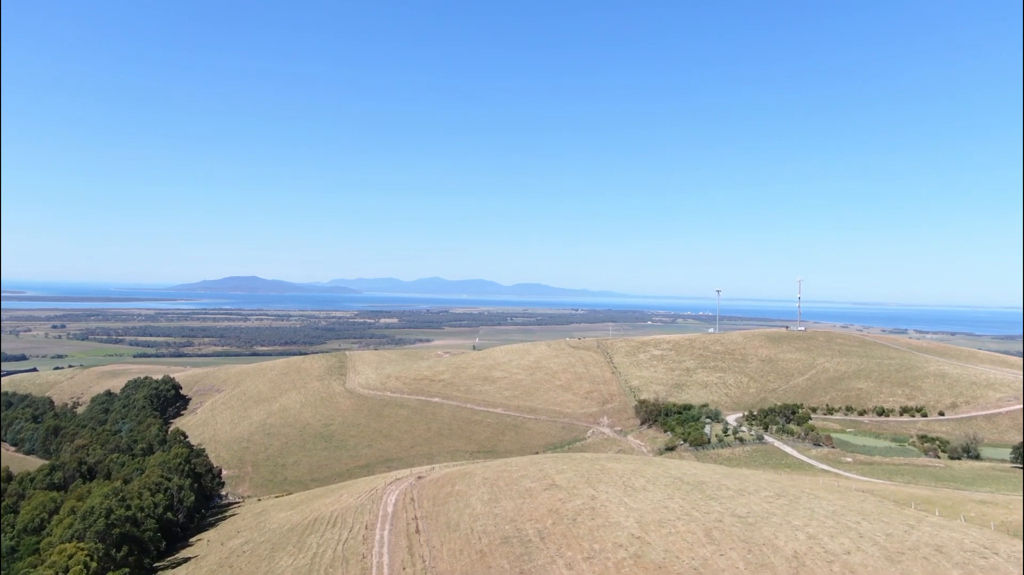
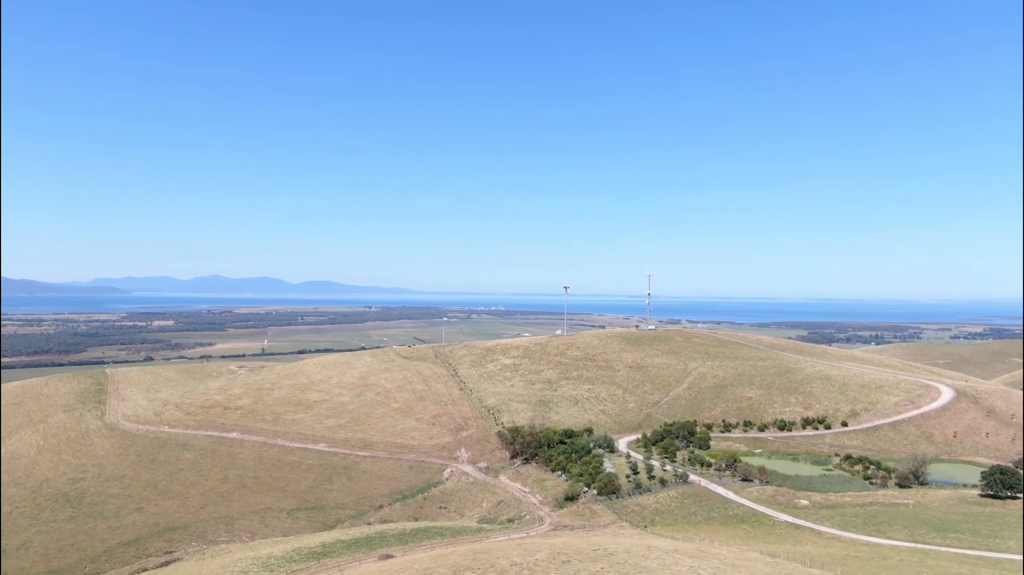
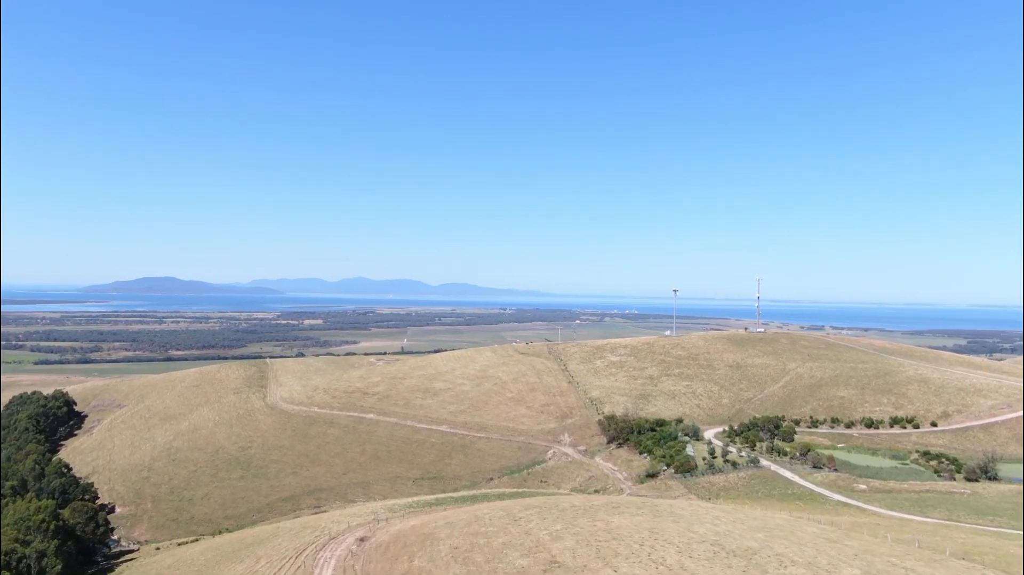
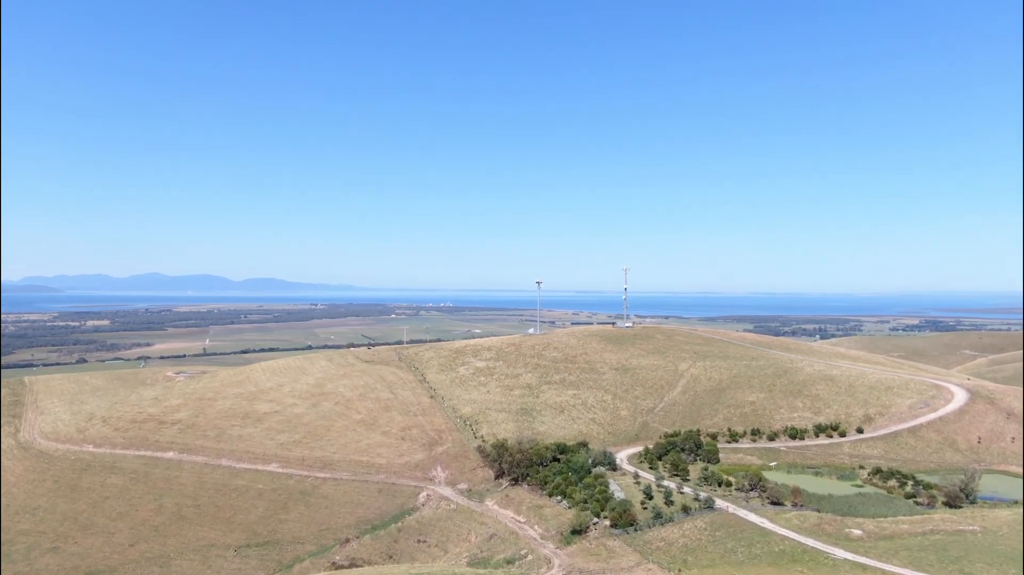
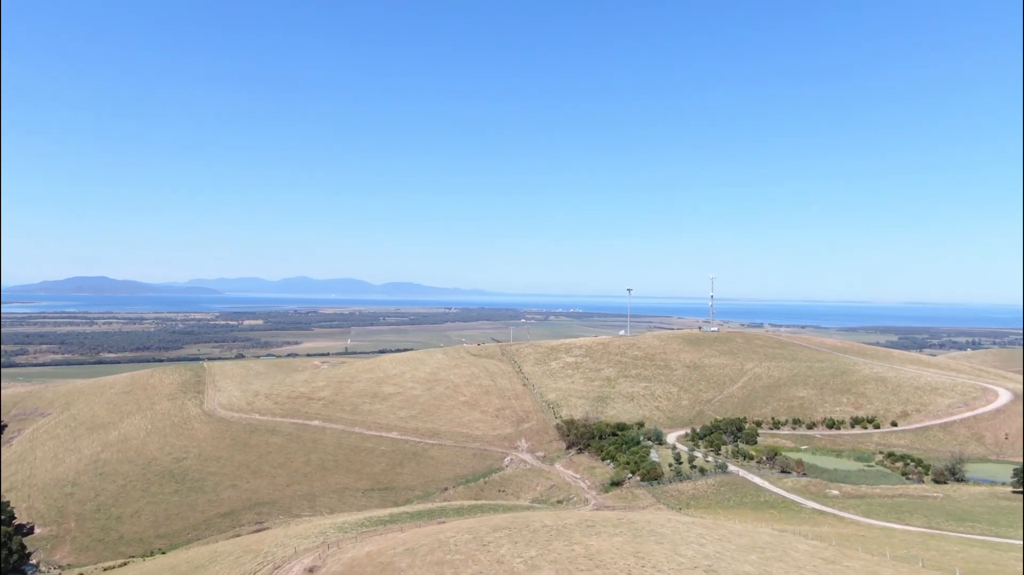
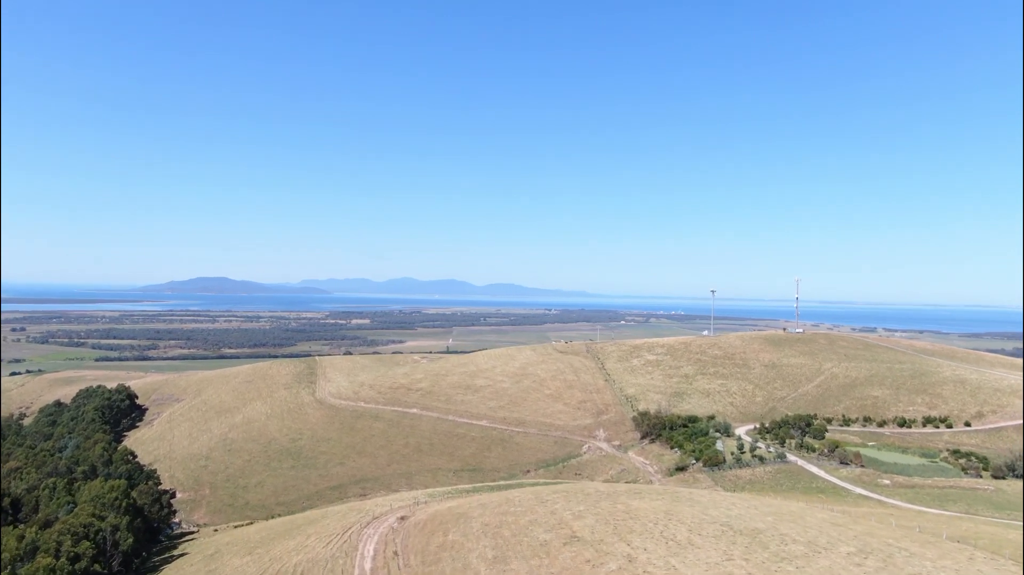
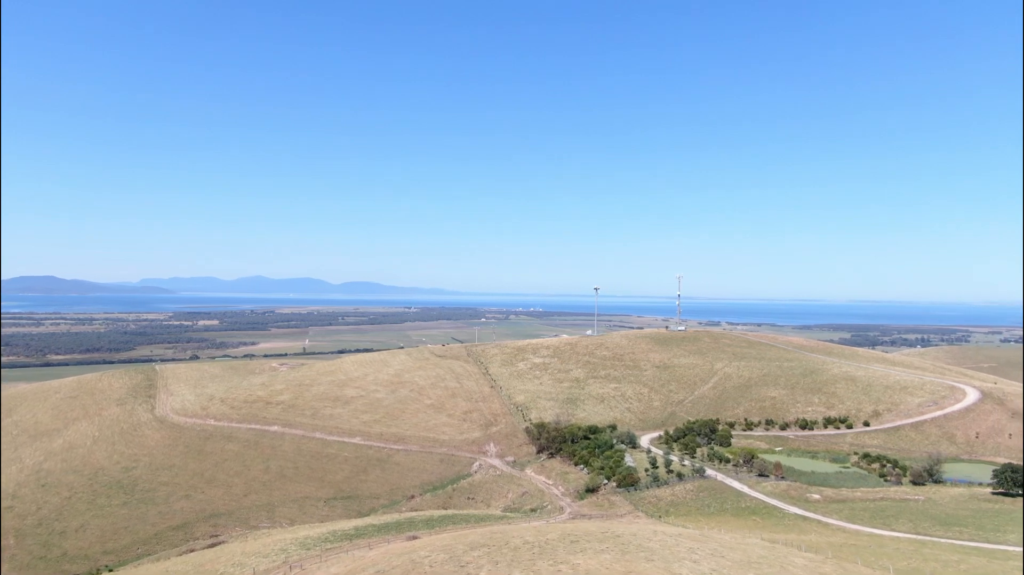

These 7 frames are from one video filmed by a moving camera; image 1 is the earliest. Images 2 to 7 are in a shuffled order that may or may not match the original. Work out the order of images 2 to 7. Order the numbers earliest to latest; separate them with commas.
6, 3, 5, 7, 2, 4
